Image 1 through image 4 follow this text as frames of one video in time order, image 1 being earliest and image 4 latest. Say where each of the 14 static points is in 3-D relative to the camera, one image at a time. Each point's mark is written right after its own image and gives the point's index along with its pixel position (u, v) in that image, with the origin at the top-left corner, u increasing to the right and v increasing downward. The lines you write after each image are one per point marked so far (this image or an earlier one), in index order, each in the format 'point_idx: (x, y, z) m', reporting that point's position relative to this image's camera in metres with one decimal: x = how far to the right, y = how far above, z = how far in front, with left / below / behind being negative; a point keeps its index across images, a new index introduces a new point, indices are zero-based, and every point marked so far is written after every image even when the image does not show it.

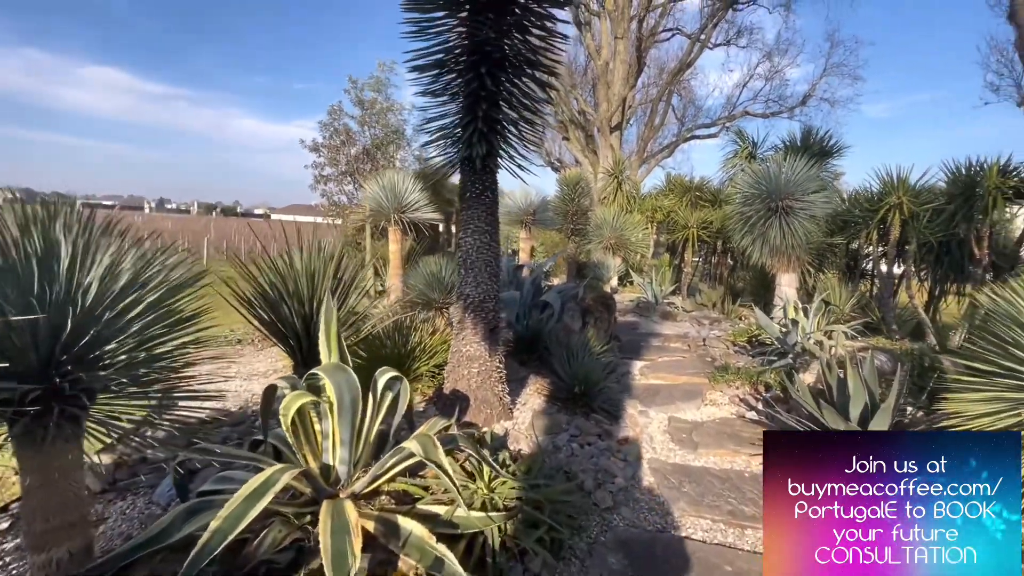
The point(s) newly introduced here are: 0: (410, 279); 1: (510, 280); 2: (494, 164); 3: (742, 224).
0: (-1.4, +0.1, +6.6) m
1: (0.0, +0.1, +7.5) m
2: (-0.1, +1.0, +4.1) m
3: (+4.6, +1.3, +9.9) m
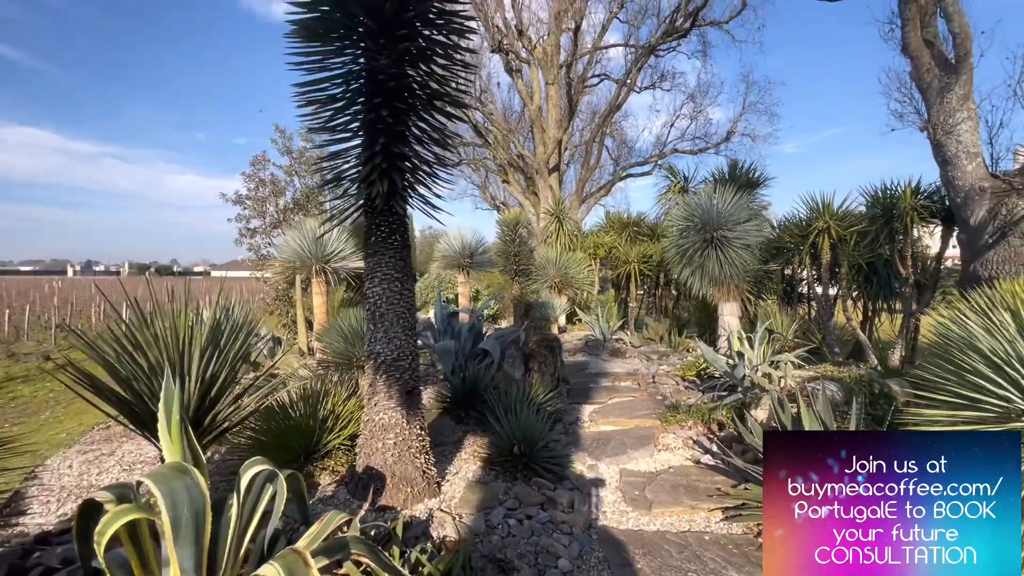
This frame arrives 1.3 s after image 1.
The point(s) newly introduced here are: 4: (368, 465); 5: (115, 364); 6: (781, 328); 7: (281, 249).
0: (-2.2, -0.6, +5.9) m
1: (-0.9, -0.6, +6.9) m
2: (-0.8, +0.6, +3.7) m
3: (+3.4, +0.6, +9.9) m
4: (-1.0, -1.3, +3.6) m
5: (-2.4, -0.5, +2.9) m
6: (+4.5, -0.7, +8.2) m
7: (-3.8, +0.6, +8.0) m
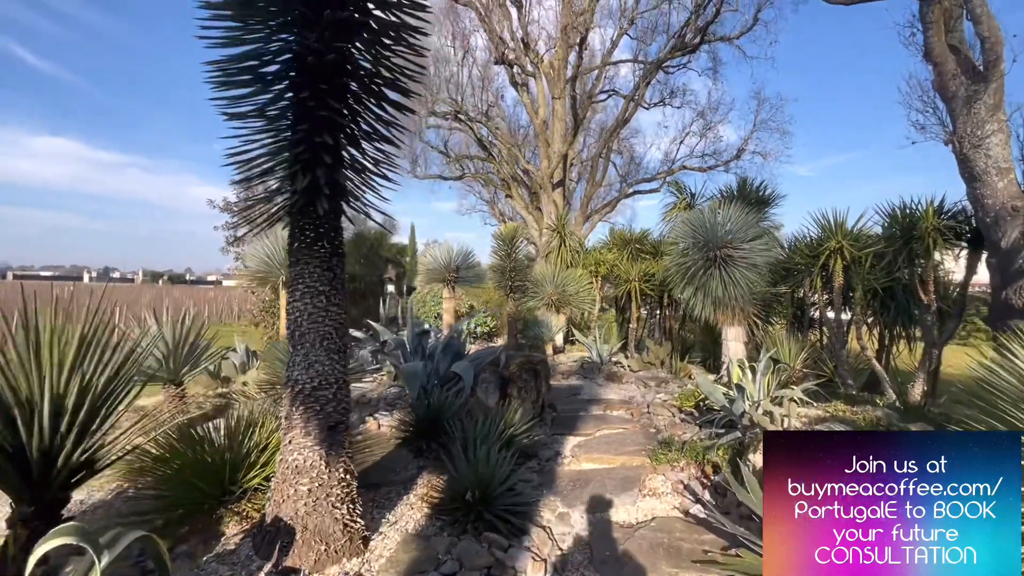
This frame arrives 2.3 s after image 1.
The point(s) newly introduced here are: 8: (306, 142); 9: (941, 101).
0: (-2.5, -0.7, +5.4) m
1: (-1.2, -0.8, +6.3) m
2: (-1.1, +0.5, +3.1) m
3: (+3.2, +0.2, +9.3) m
4: (-1.4, -1.3, +3.0) m
5: (-2.7, -0.5, +2.4) m
6: (+4.2, -1.0, +7.5) m
7: (-4.0, +0.5, +7.5) m
8: (-1.3, +0.9, +3.0) m
9: (+5.6, +2.4, +6.5) m
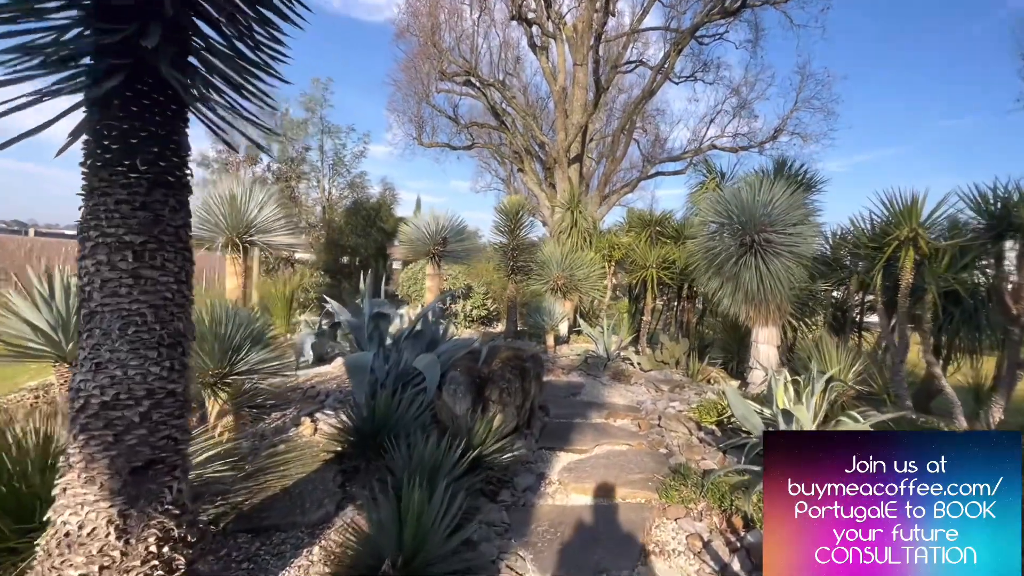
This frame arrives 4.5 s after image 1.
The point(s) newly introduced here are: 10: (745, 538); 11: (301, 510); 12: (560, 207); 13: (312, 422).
0: (-2.7, -0.4, +4.2) m
1: (-1.4, -0.5, +5.1) m
2: (-1.3, +0.7, +1.9) m
3: (+3.1, +0.4, +7.9) m
4: (-1.7, -1.1, +1.8) m
5: (-3.0, -0.3, +1.2) m
6: (+4.0, -1.0, +6.1) m
7: (-4.1, +0.9, +6.4) m
8: (-1.5, +1.1, +1.7) m
9: (+5.6, +2.4, +4.9) m
10: (+1.7, -1.8, +3.5) m
11: (-1.2, -1.5, +3.0) m
12: (+1.2, +2.2, +13.1) m
13: (-1.8, -1.2, +4.5) m
